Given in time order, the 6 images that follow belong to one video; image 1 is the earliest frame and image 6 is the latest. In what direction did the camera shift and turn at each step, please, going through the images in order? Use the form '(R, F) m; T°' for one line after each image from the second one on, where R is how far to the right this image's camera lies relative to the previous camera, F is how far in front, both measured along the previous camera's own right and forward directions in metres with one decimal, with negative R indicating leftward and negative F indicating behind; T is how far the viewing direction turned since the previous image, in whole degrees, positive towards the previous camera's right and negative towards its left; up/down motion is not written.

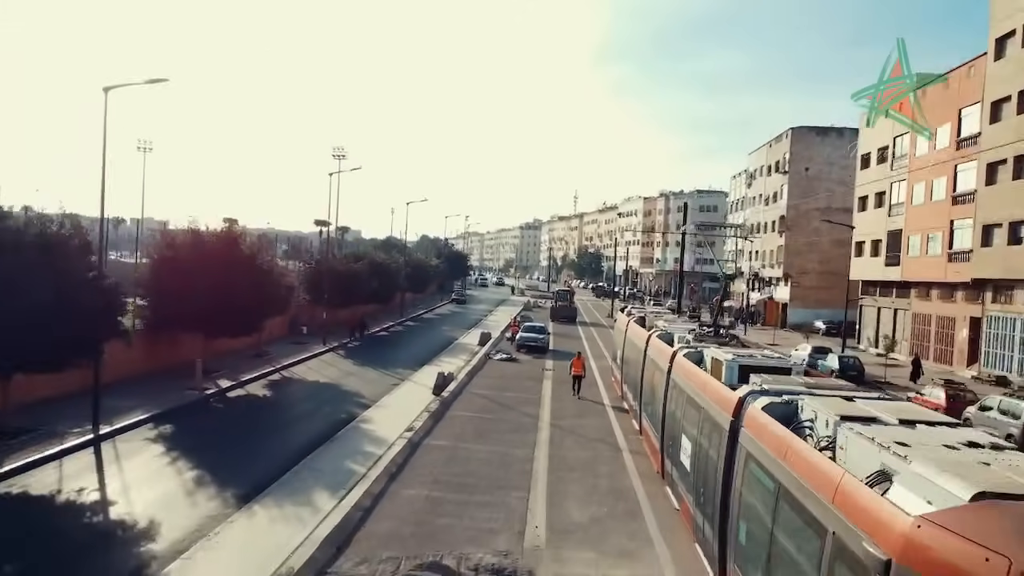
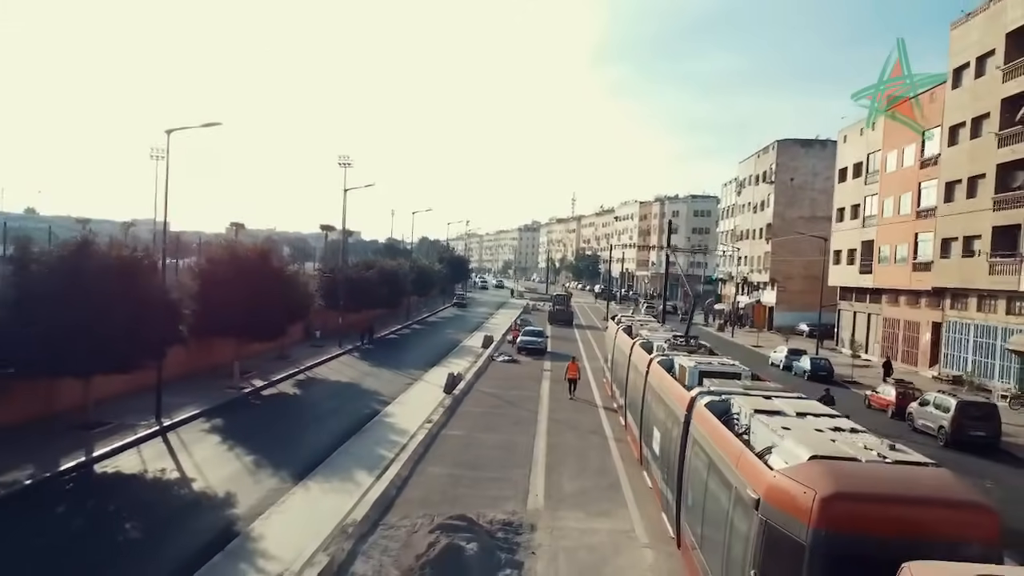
(-0.1, -2.8) m; 0°
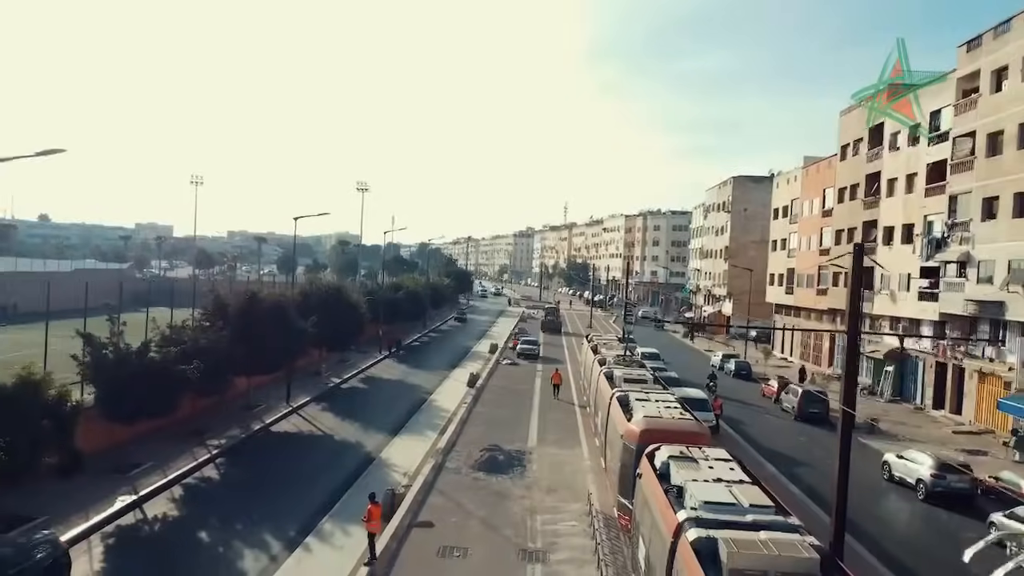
(-0.4, -10.6) m; 0°
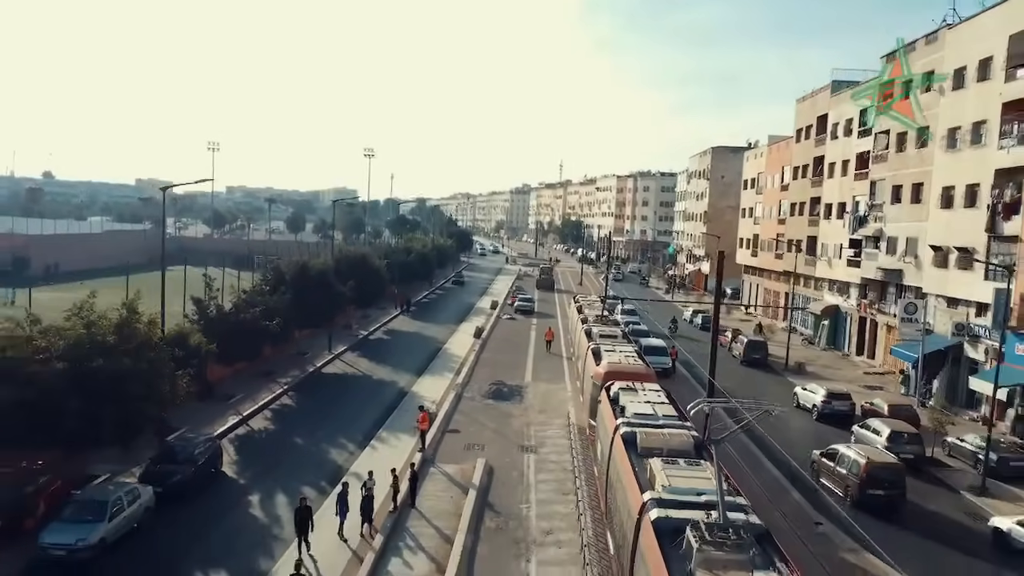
(-0.2, -6.7) m; 0°
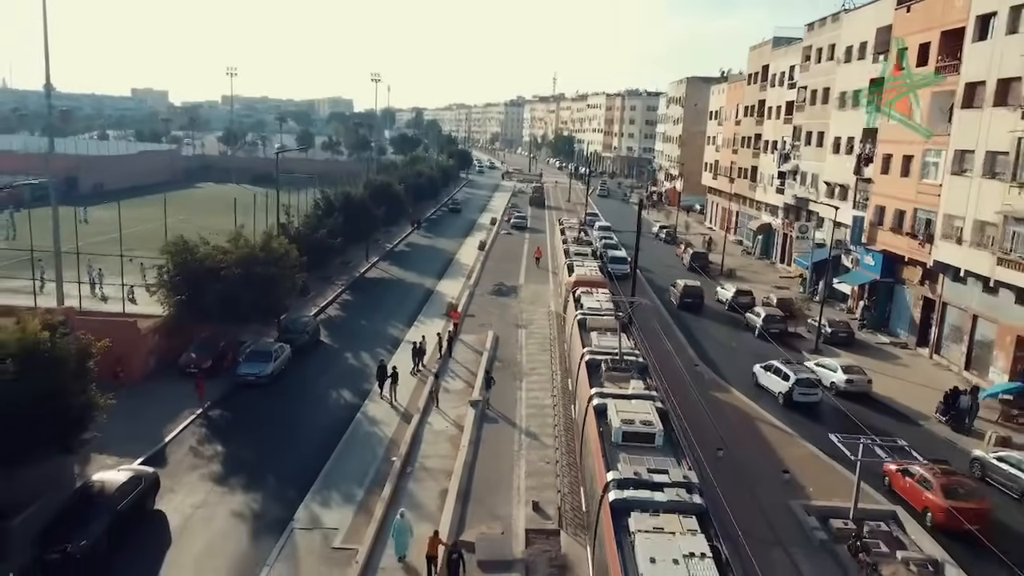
(-0.2, -10.2) m; 0°
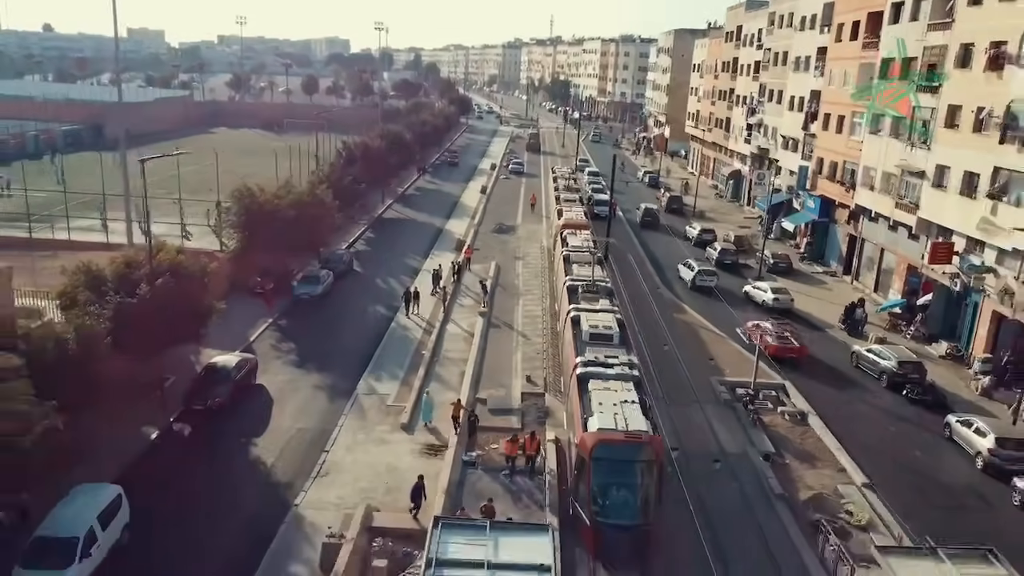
(-0.1, -6.7) m; 0°
